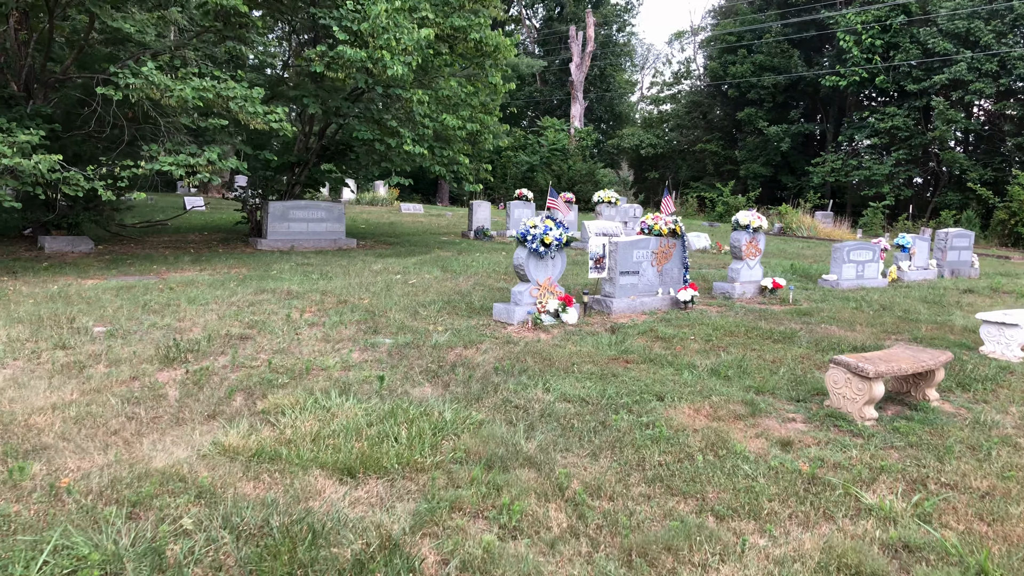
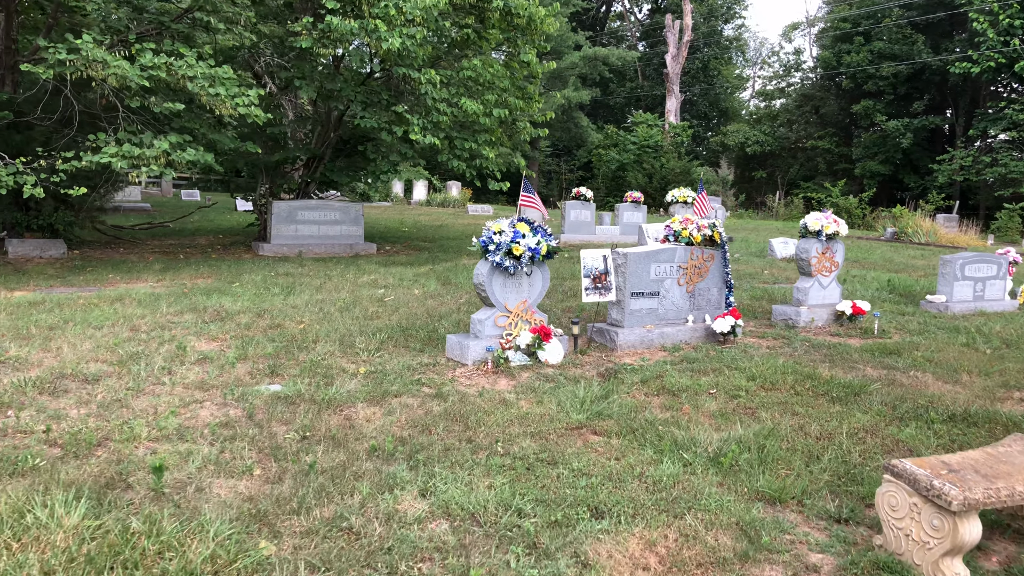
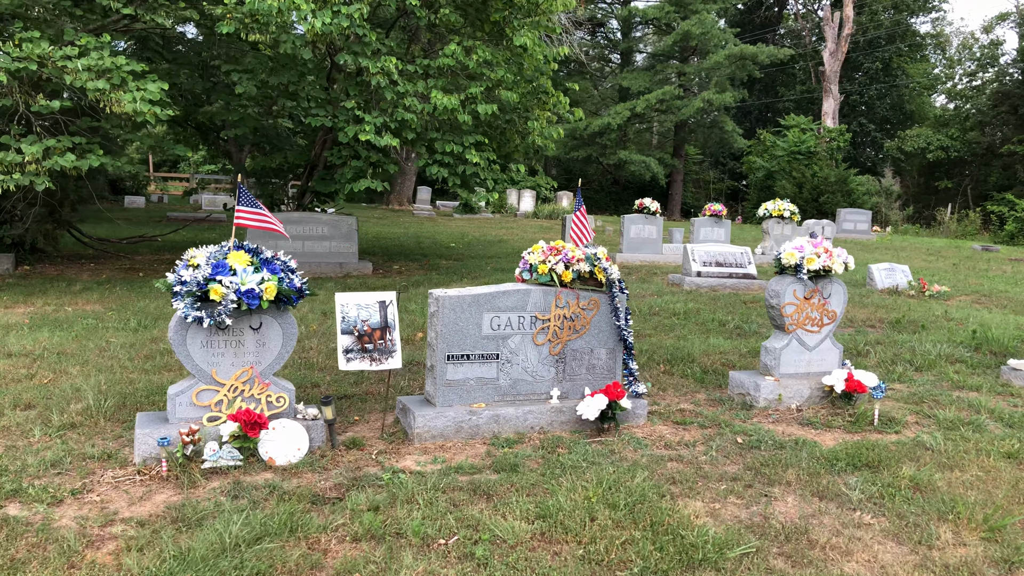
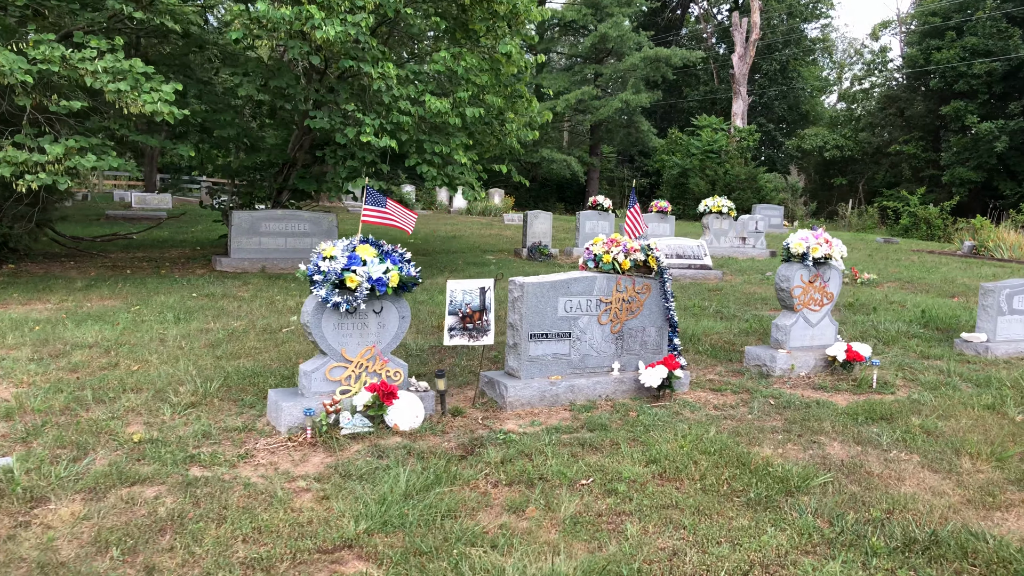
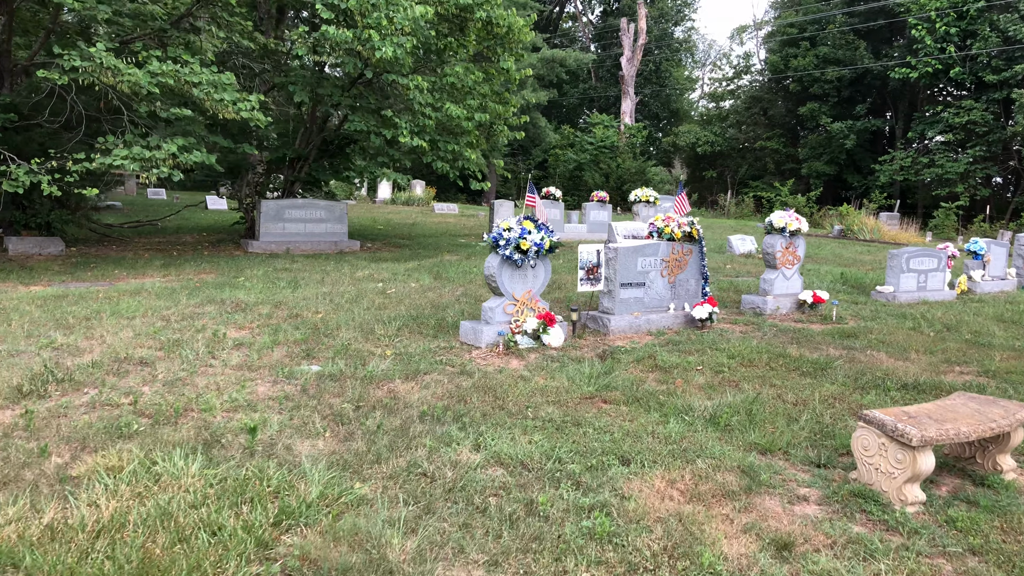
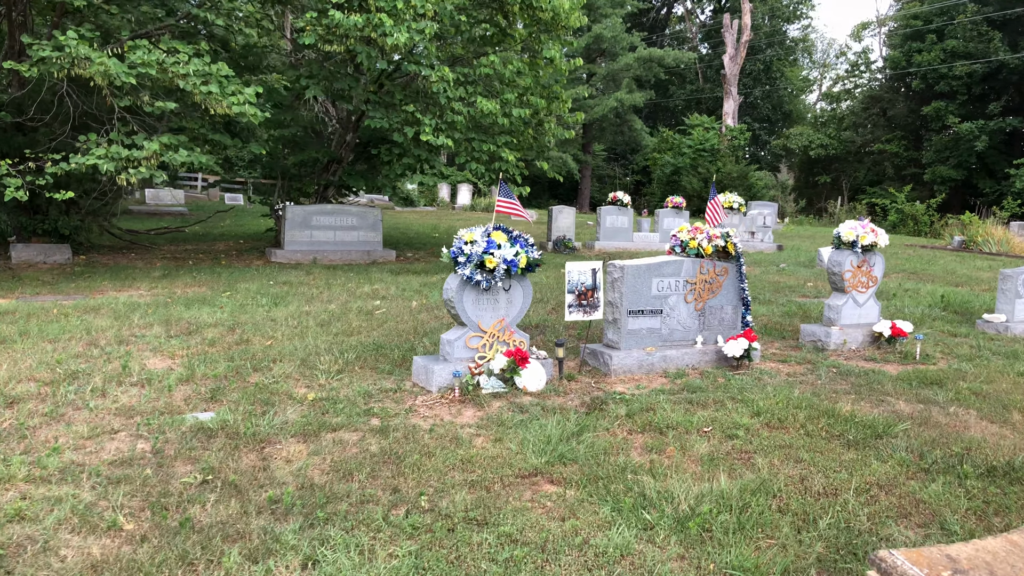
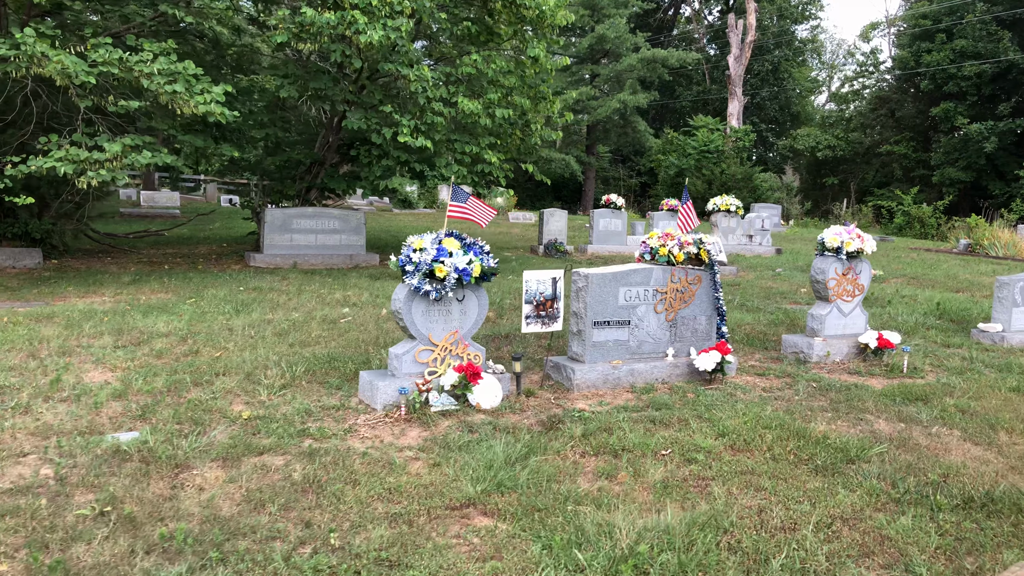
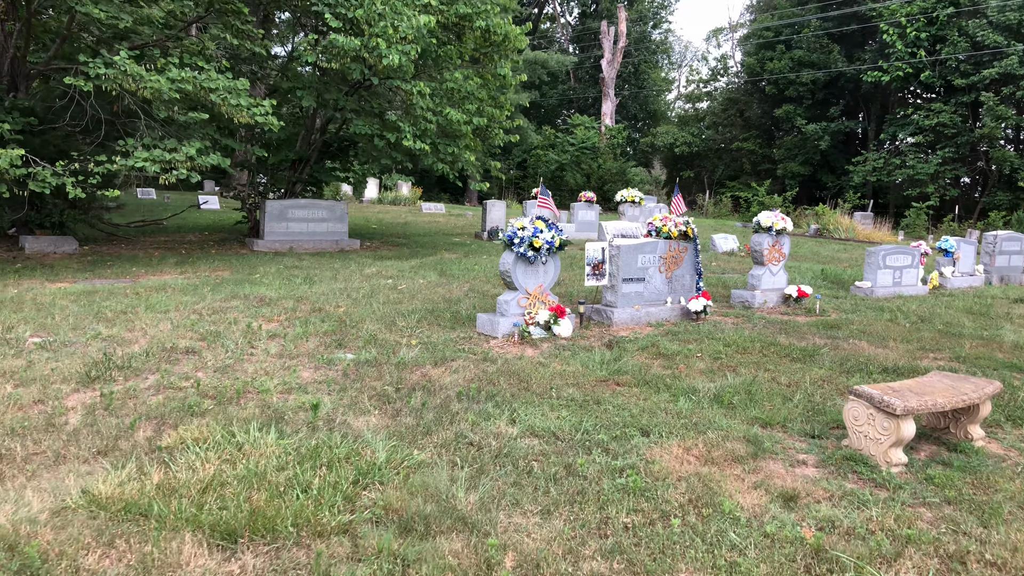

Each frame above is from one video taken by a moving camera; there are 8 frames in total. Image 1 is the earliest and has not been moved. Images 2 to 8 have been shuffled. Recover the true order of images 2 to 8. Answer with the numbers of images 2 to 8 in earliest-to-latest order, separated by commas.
8, 5, 2, 6, 7, 4, 3
